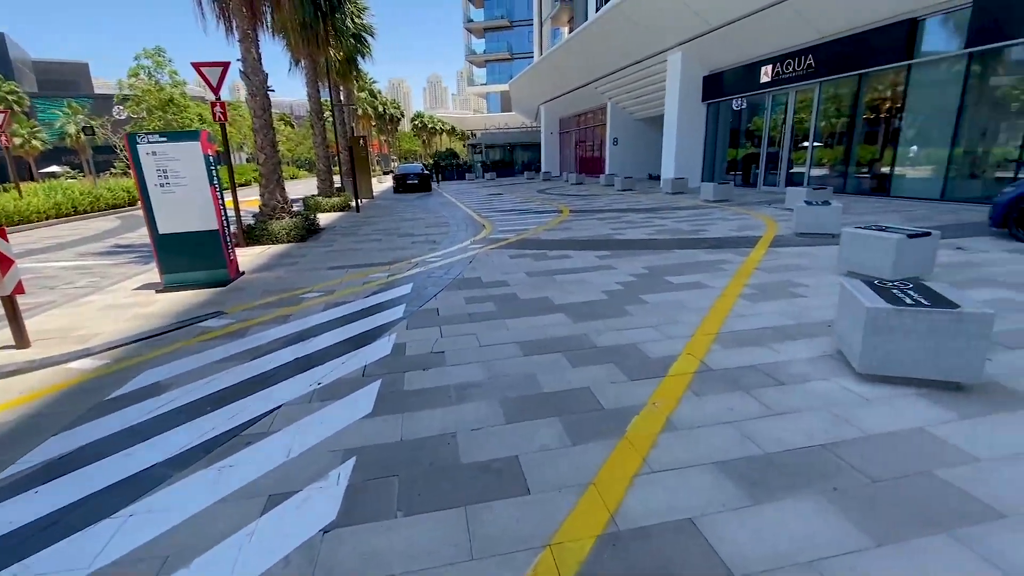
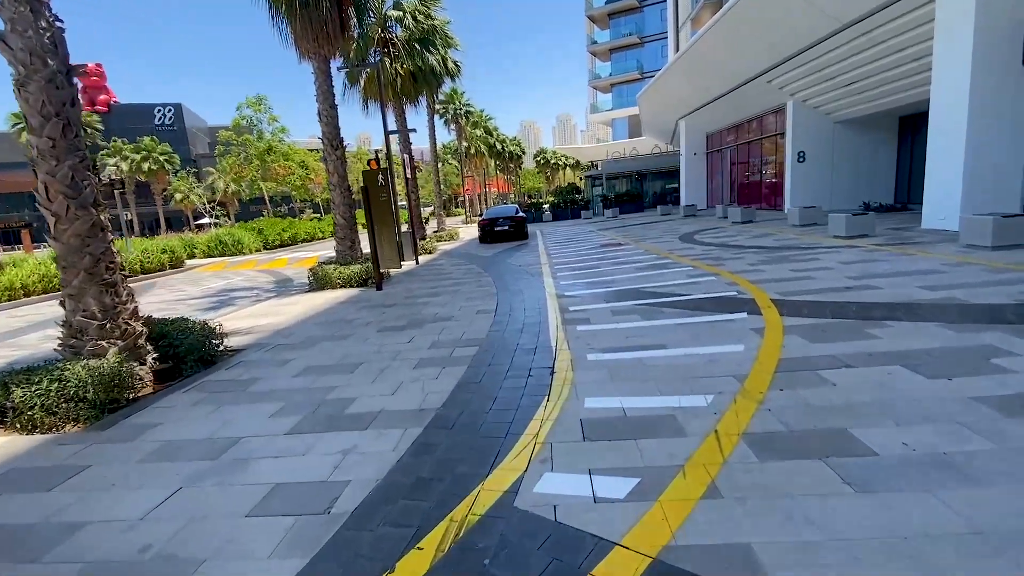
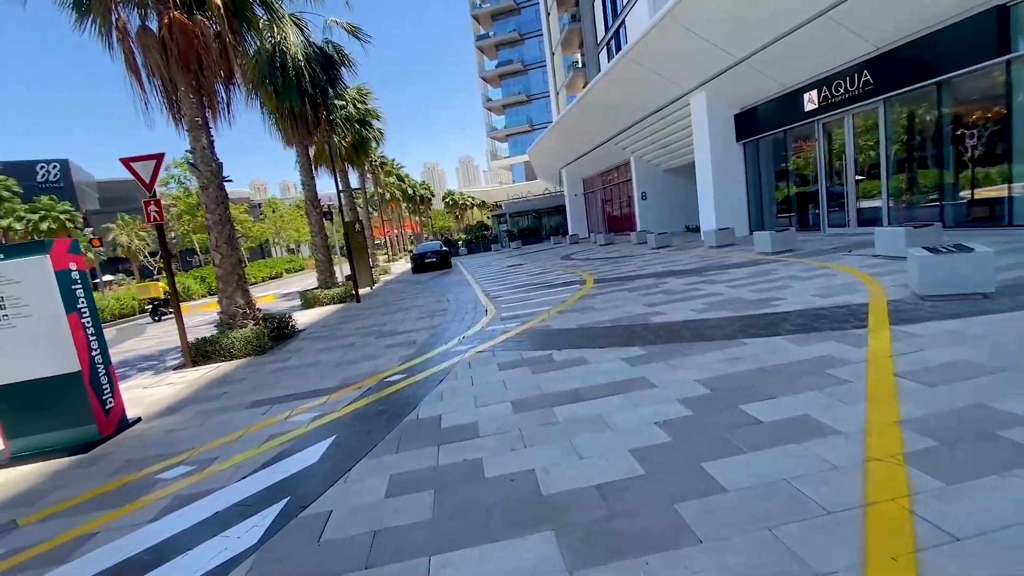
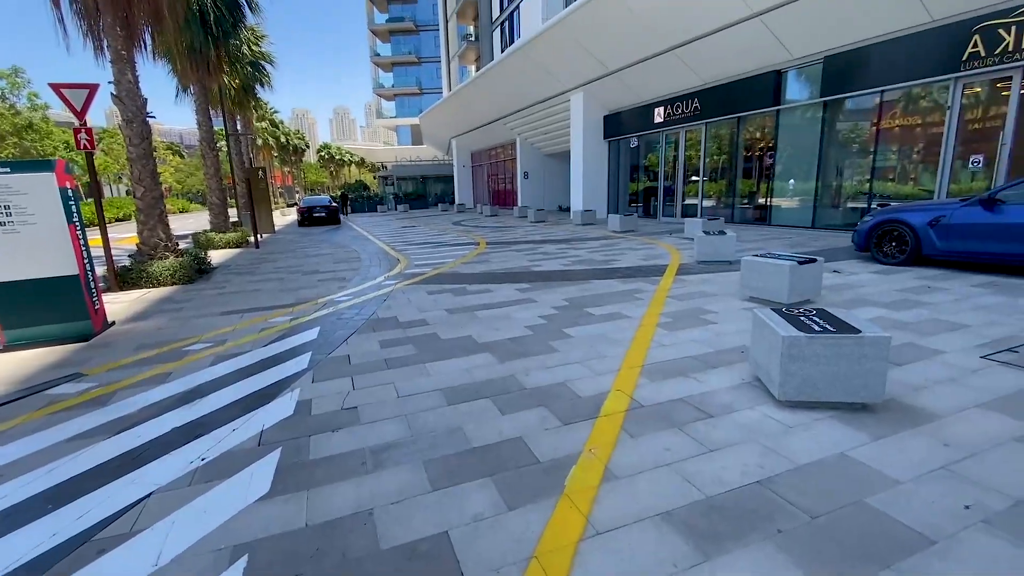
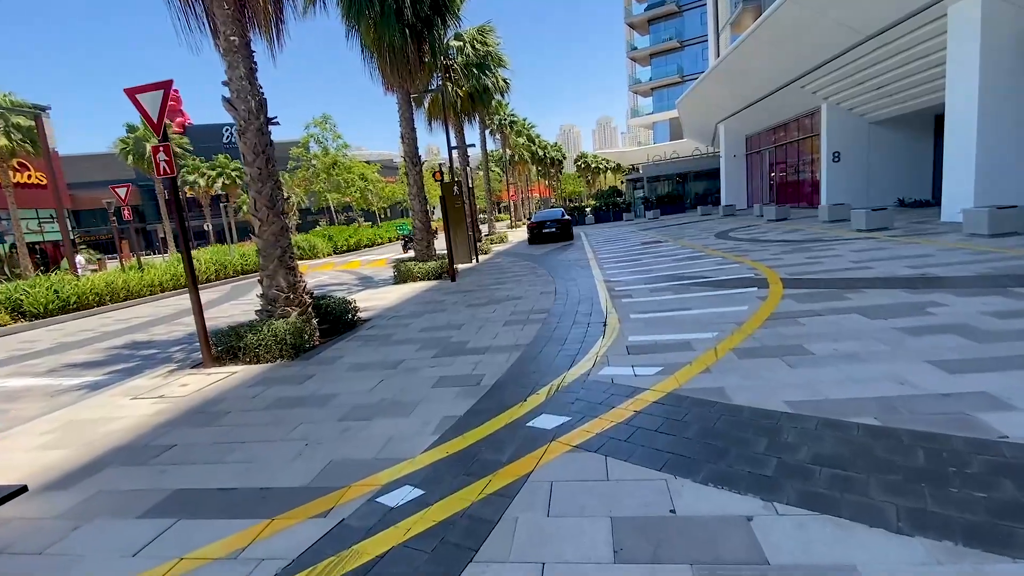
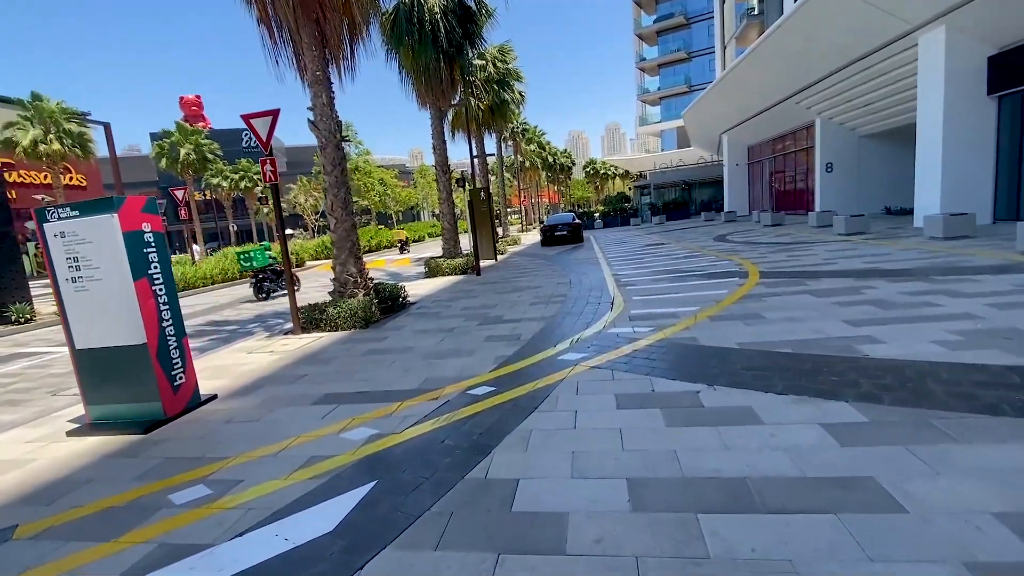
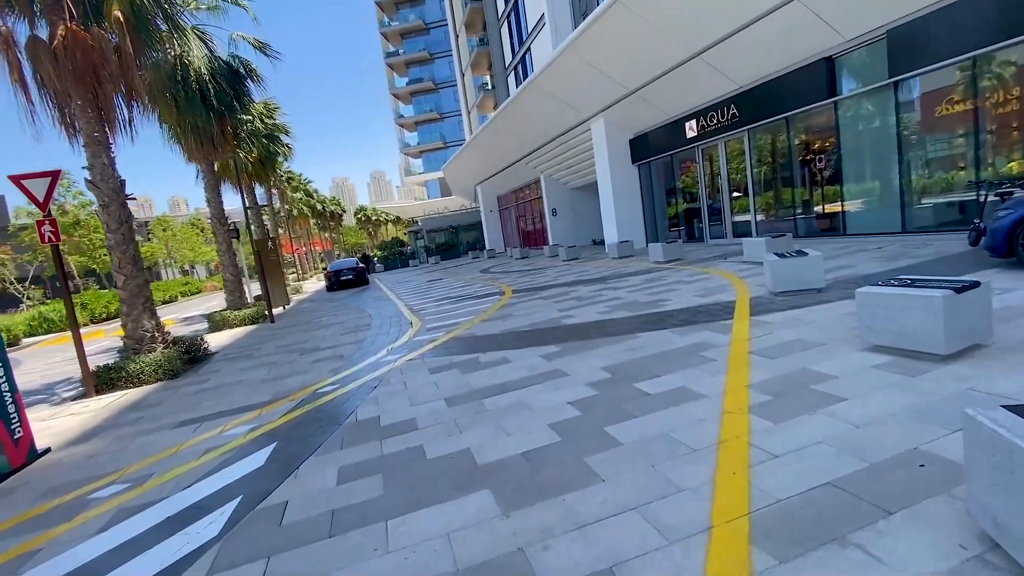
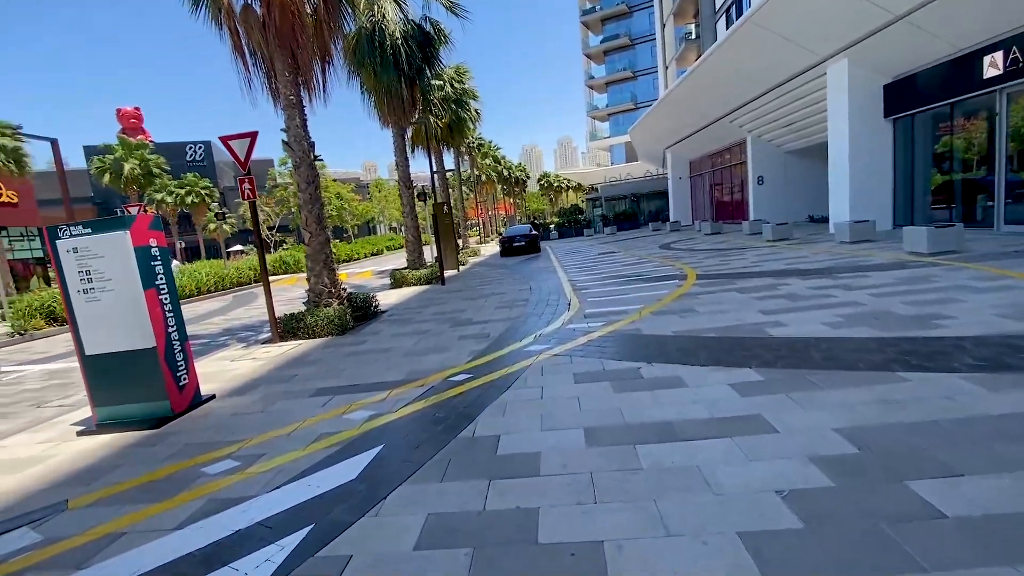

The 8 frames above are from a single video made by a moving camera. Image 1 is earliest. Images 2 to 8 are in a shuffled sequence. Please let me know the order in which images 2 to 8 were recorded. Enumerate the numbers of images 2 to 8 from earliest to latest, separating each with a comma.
4, 7, 3, 8, 6, 5, 2
